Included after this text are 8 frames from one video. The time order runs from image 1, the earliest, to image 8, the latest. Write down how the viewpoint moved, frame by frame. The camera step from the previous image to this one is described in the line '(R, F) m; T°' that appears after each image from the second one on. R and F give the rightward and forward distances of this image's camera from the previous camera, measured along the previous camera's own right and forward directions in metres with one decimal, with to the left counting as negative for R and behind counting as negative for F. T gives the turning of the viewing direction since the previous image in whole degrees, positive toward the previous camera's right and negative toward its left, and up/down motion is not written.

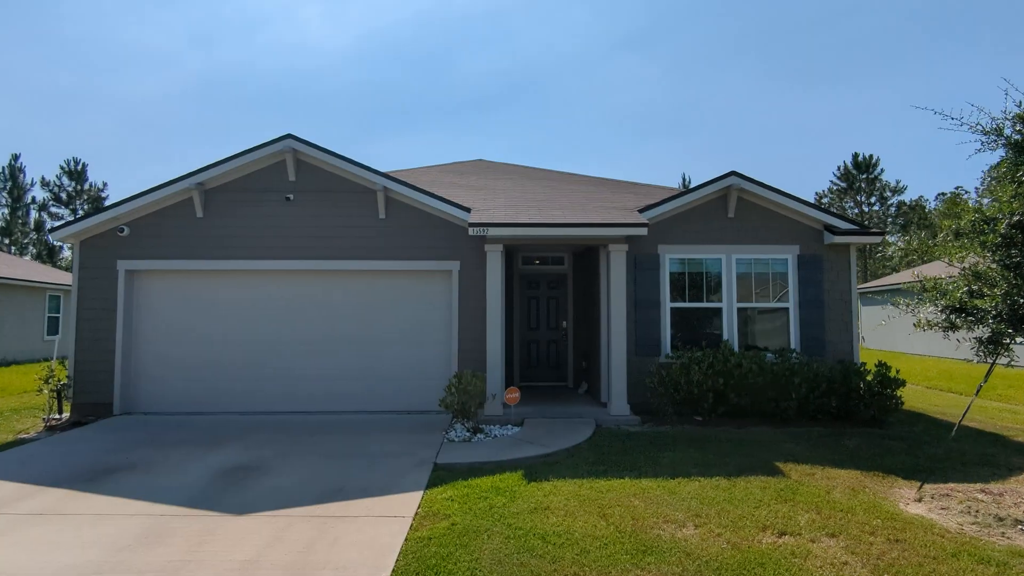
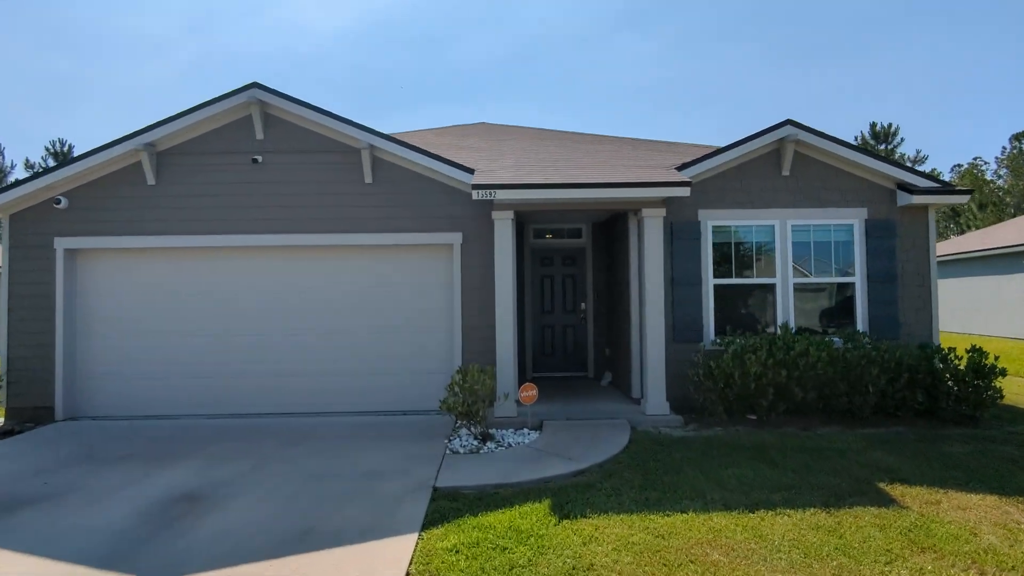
(-0.1, +1.5) m; 0°
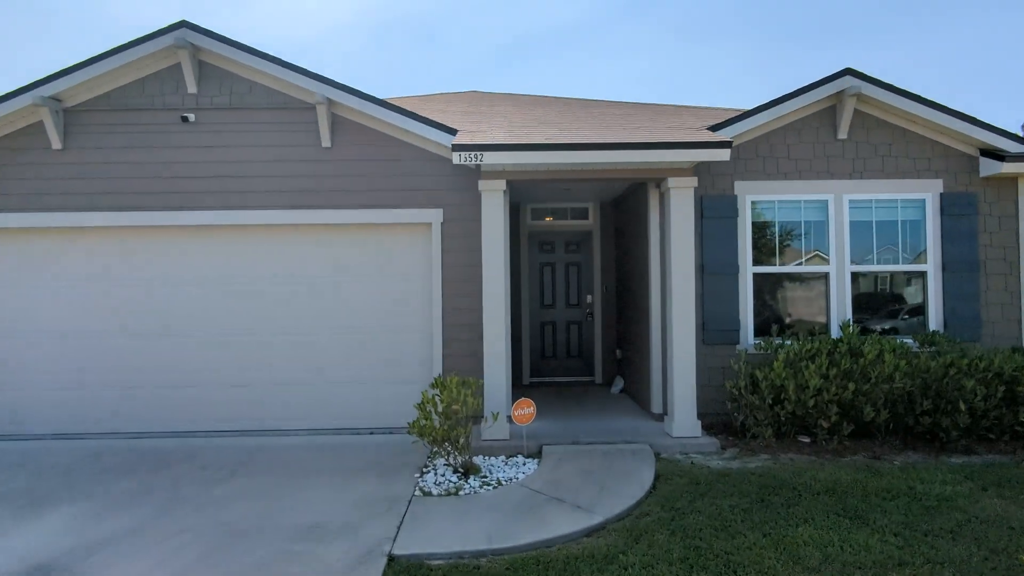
(+0.1, +1.5) m; 0°
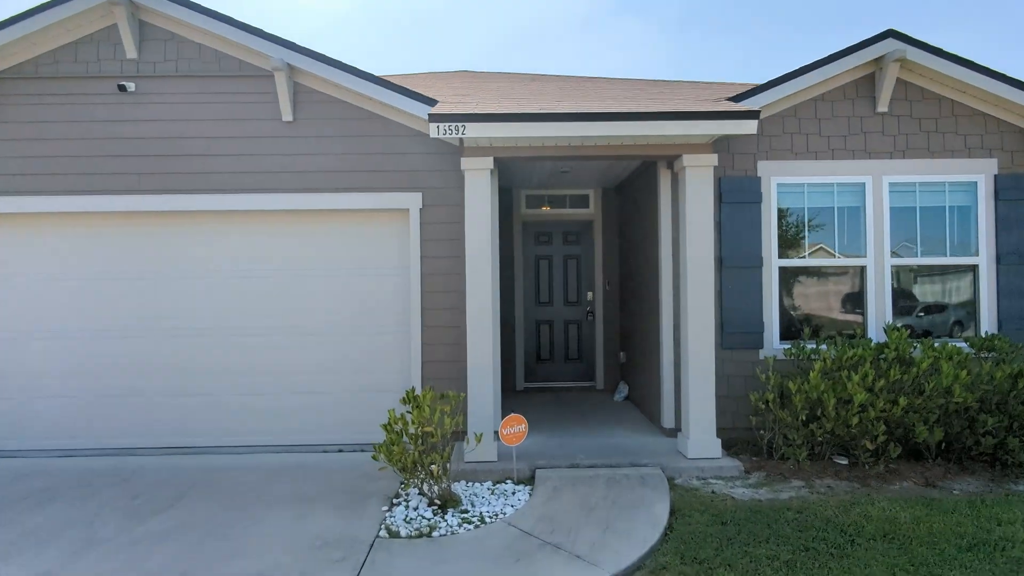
(+0.1, +0.9) m; 0°
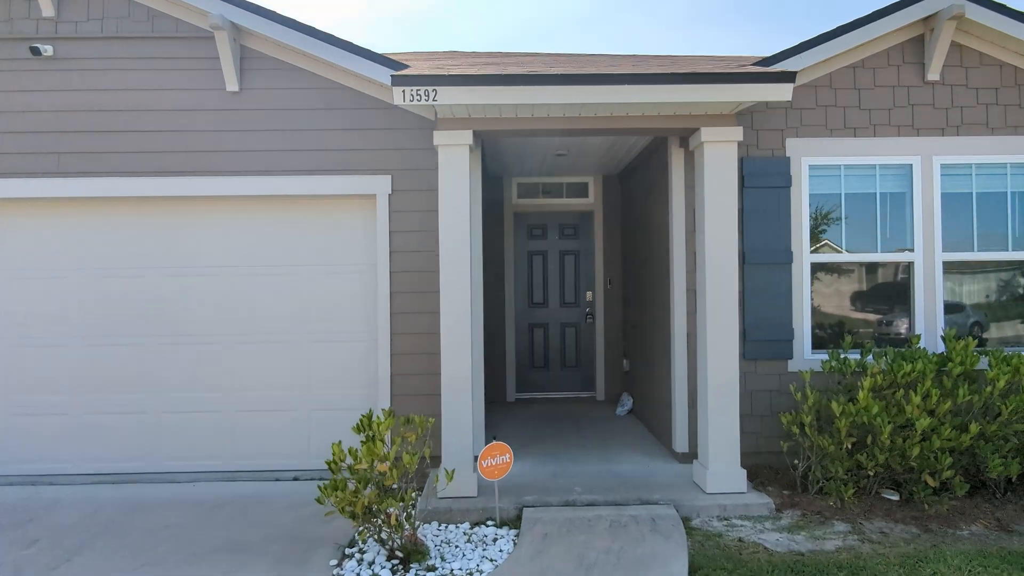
(+0.1, +0.8) m; 0°
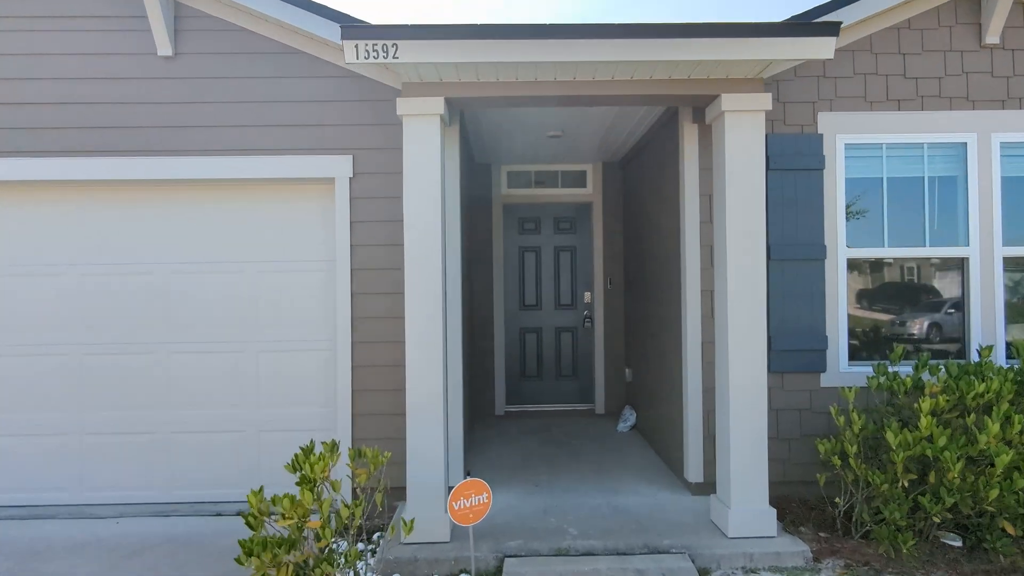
(+0.1, +0.7) m; 0°
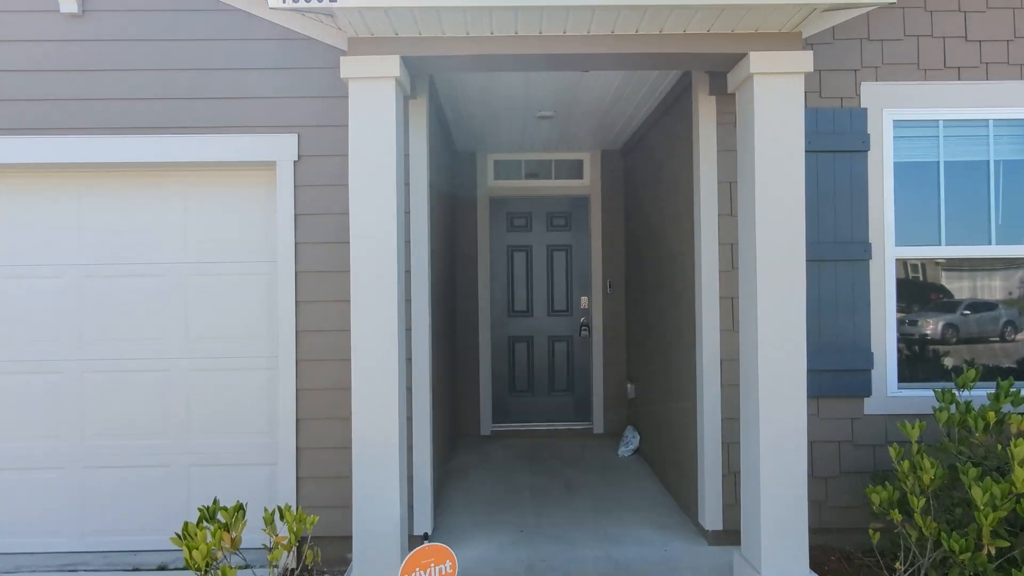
(+0.1, +0.7) m; 0°
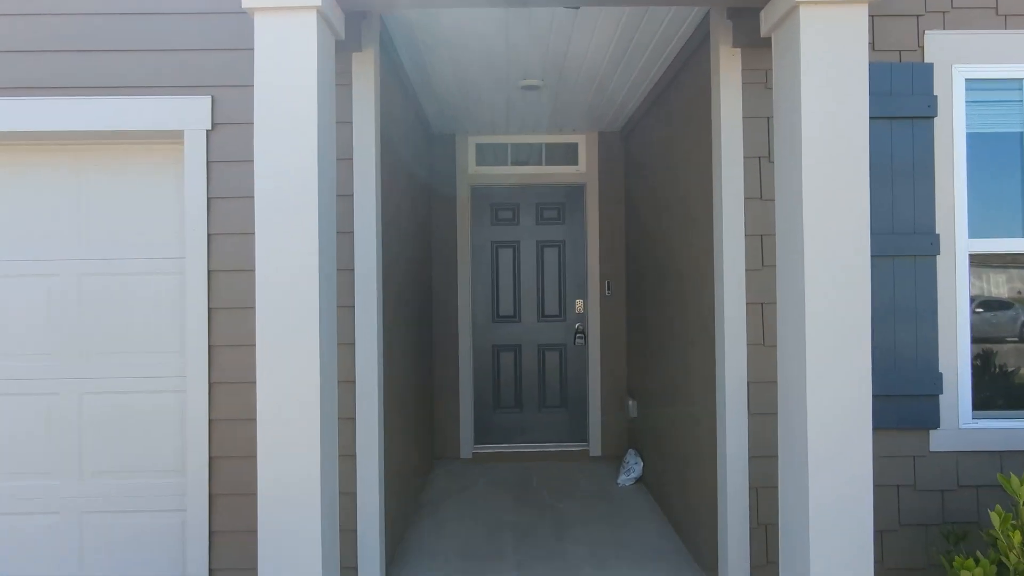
(+0.1, +0.7) m; 0°
